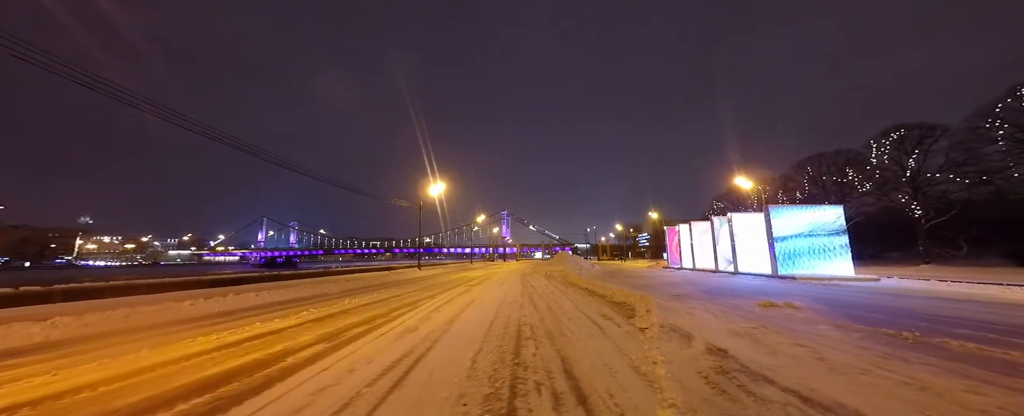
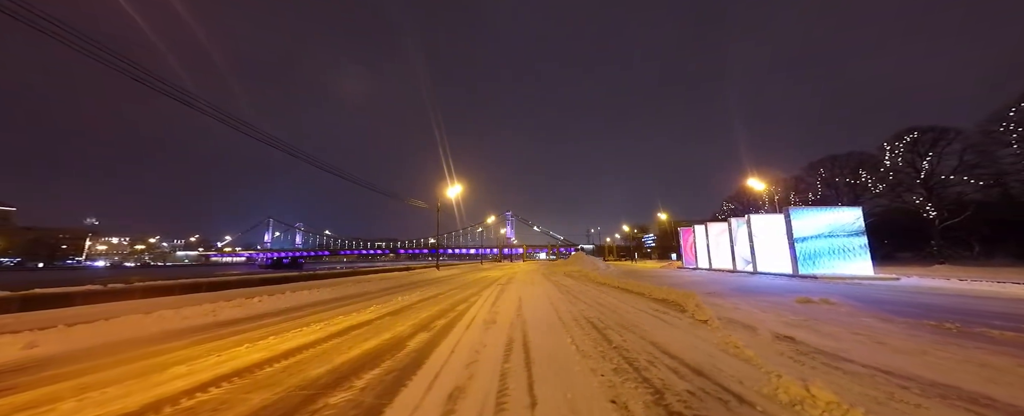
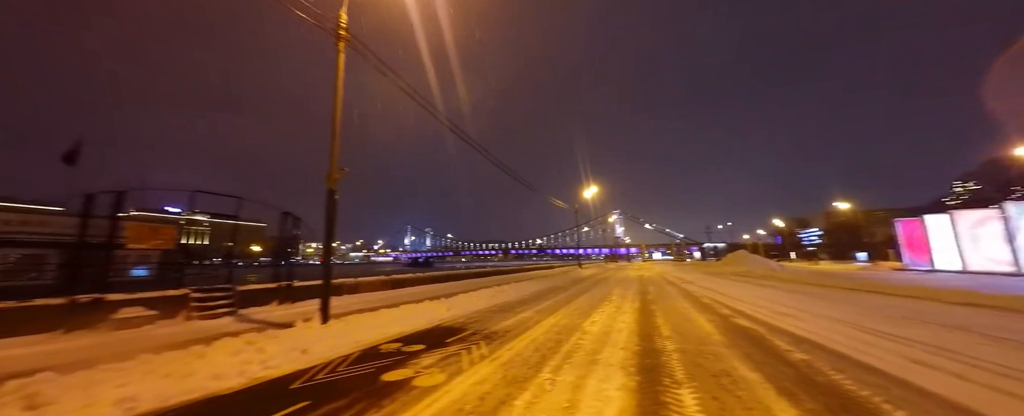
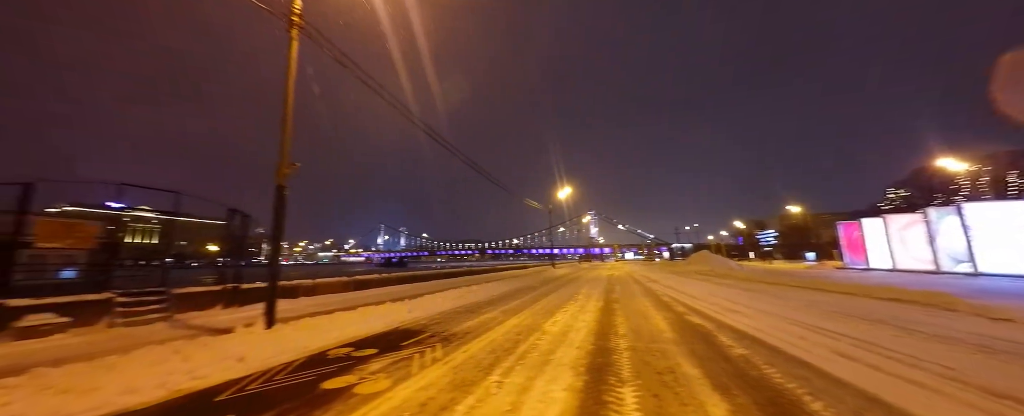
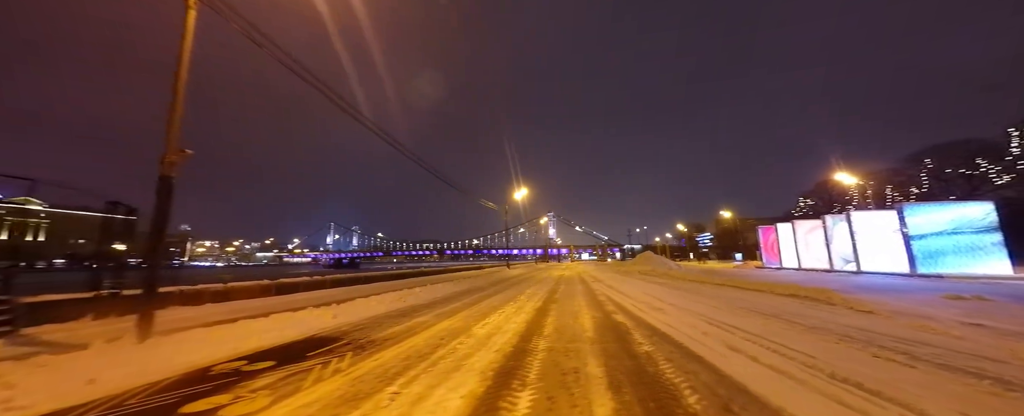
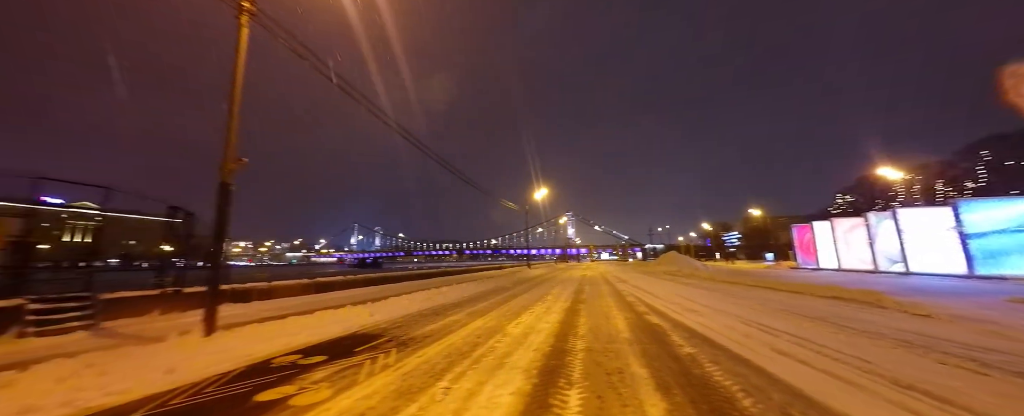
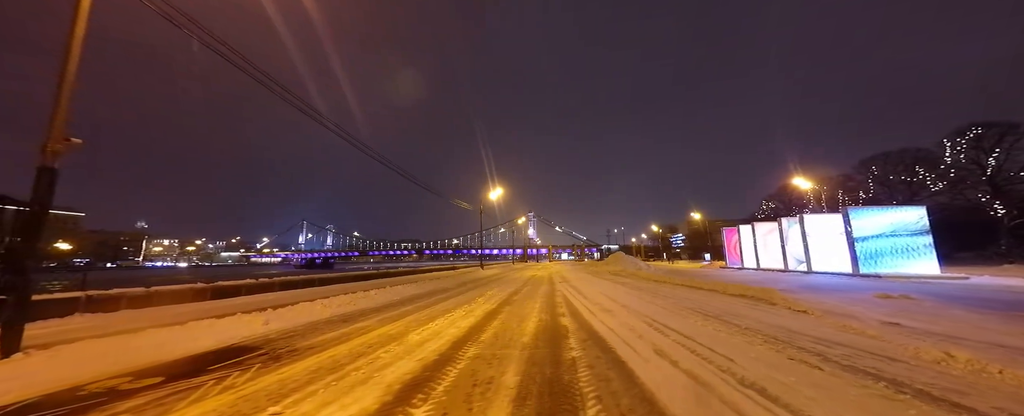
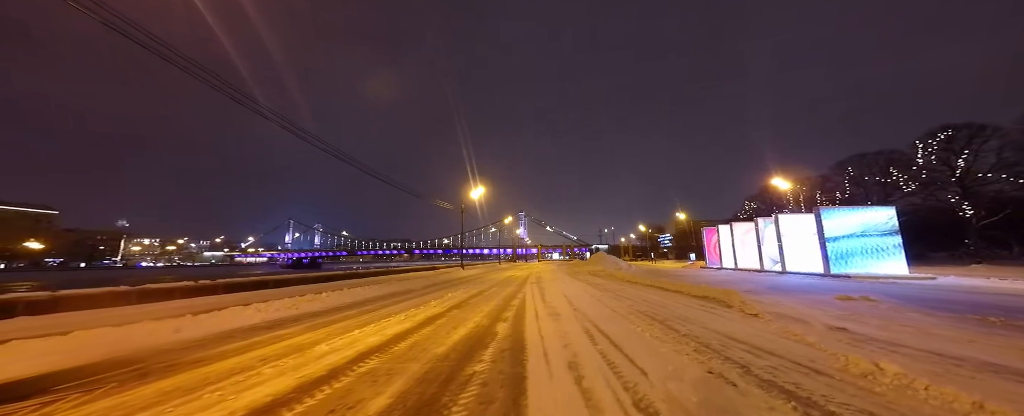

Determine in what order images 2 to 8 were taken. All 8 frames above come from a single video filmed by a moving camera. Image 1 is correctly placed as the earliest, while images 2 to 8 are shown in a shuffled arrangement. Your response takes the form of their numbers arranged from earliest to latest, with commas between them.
2, 8, 7, 5, 6, 4, 3
